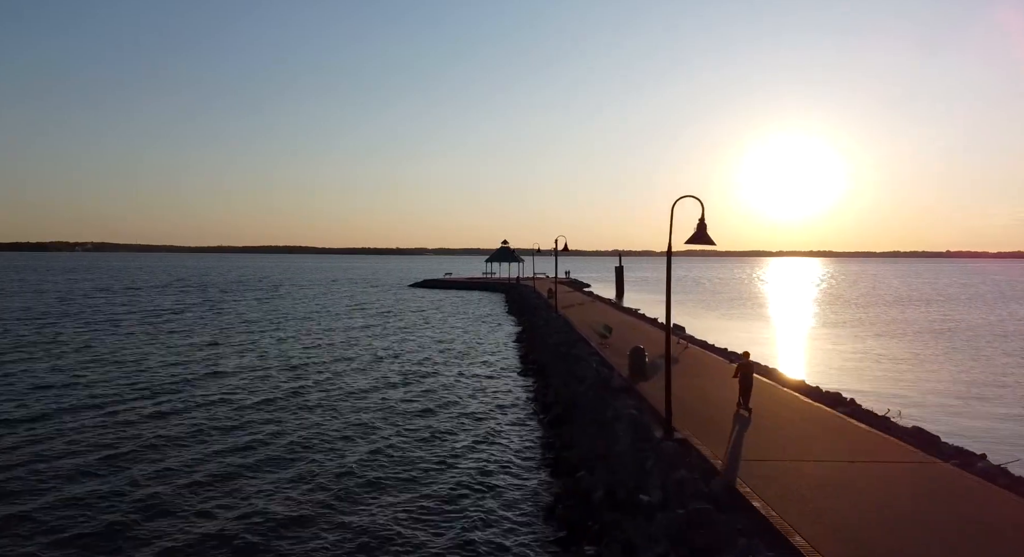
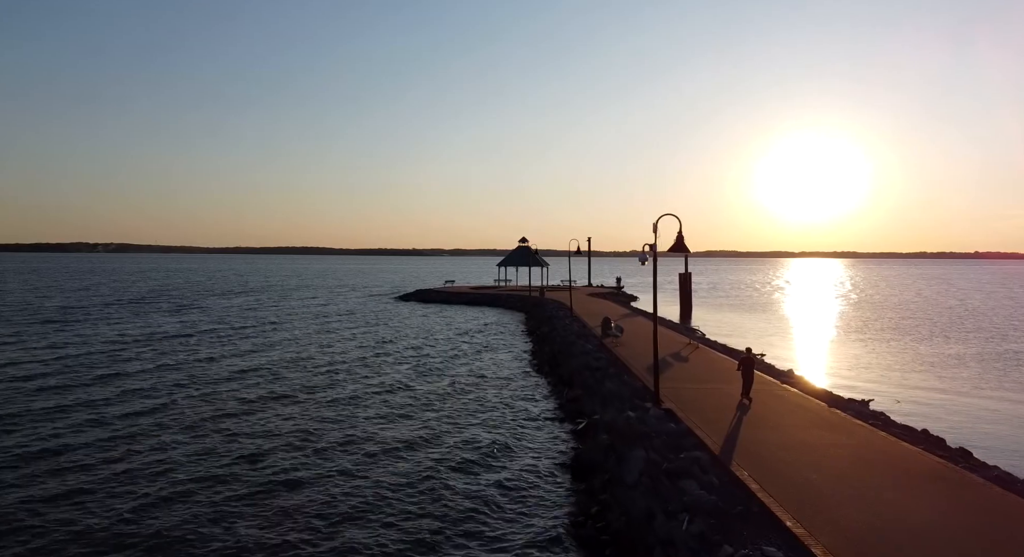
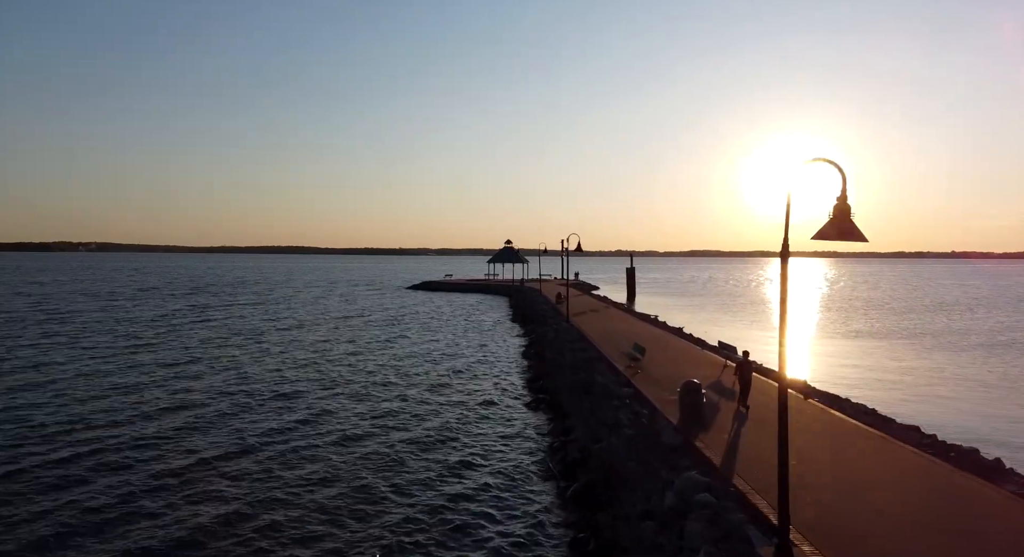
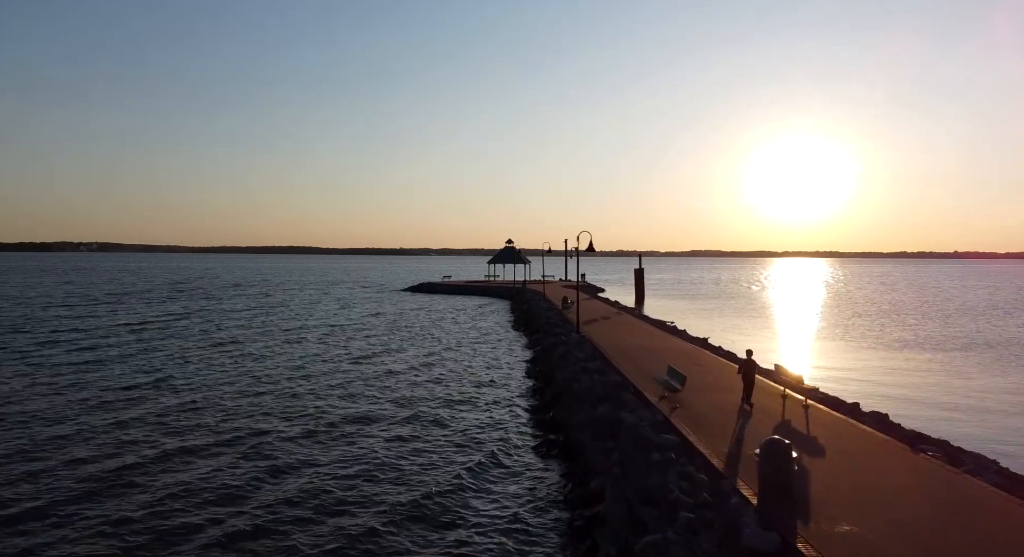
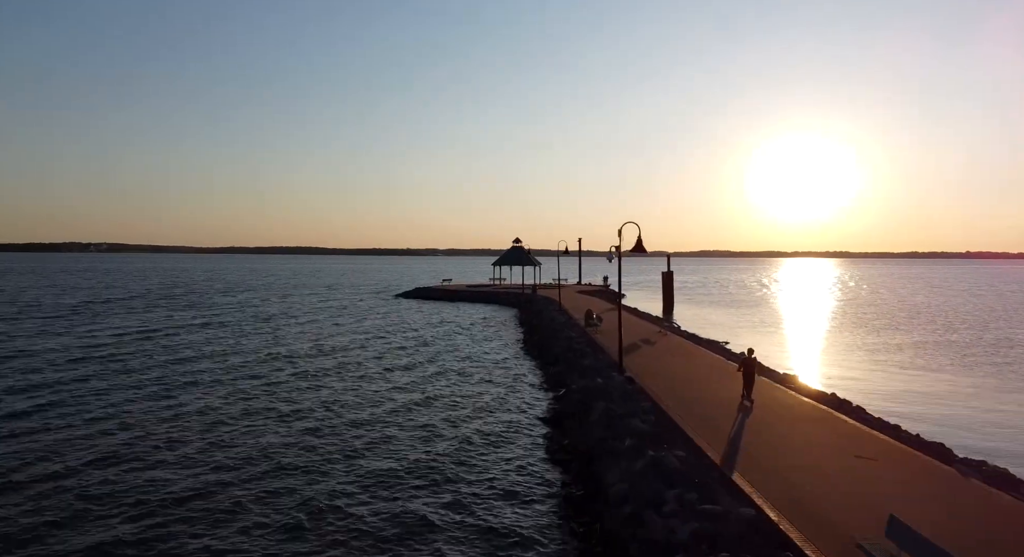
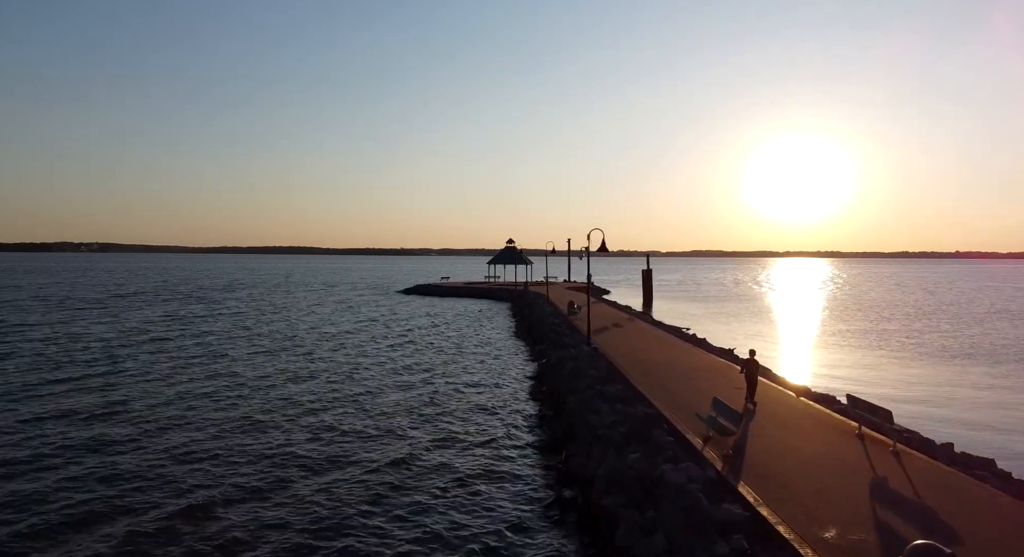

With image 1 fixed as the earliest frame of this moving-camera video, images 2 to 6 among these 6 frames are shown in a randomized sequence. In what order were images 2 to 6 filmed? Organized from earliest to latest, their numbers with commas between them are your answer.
3, 4, 6, 5, 2
